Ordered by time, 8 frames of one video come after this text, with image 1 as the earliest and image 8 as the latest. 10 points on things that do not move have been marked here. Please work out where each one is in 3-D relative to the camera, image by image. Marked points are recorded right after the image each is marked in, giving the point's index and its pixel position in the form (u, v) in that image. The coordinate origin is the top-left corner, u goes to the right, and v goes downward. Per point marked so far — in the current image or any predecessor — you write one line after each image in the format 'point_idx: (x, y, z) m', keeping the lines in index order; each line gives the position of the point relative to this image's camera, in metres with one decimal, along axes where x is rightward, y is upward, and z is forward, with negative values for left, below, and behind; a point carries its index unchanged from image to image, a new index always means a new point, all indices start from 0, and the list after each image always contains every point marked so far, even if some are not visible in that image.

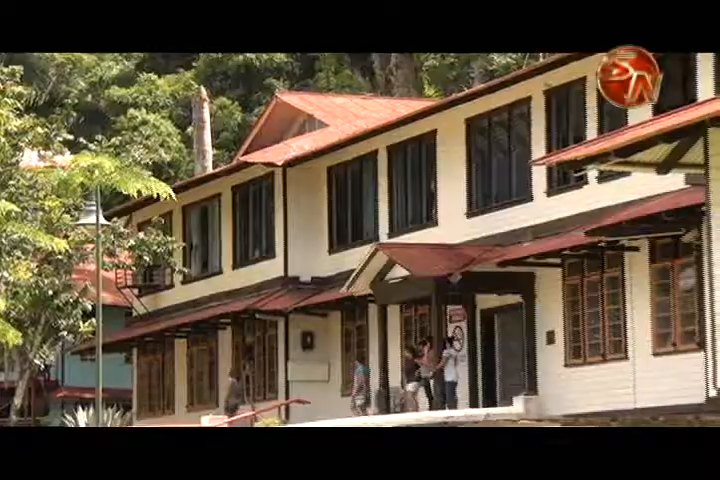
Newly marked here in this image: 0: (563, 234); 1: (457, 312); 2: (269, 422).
0: (+1.5, 0.0, +11.0) m
1: (+0.7, -0.6, +10.8) m
2: (-0.6, -1.3, +9.8) m
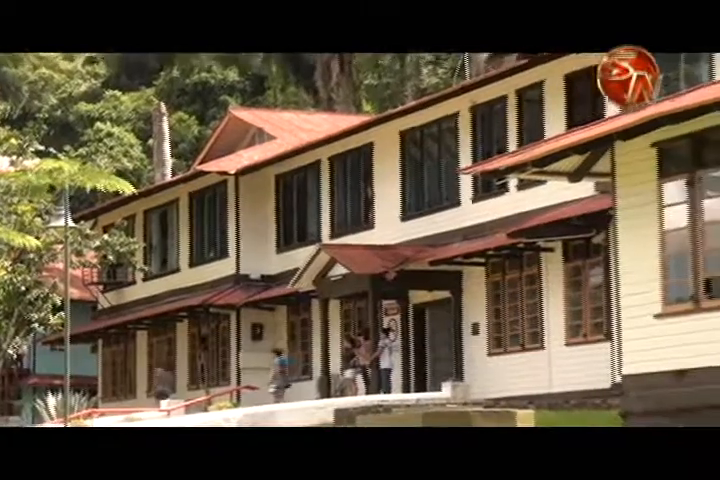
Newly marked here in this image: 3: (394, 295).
0: (+1.1, 0.0, +12.0) m
1: (+0.3, -0.6, +11.9) m
2: (-1.1, -1.3, +10.9) m
3: (+0.3, -0.5, +11.9) m
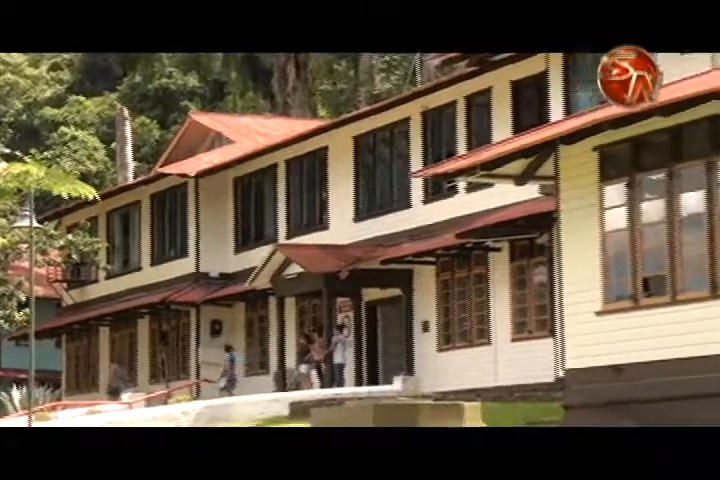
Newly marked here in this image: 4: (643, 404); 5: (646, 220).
0: (+0.7, 0.0, +12.5) m
1: (-0.1, -0.6, +12.4) m
2: (-1.4, -1.3, +11.3) m
3: (-0.1, -0.5, +12.4) m
4: (+2.3, -1.3, +11.4) m
5: (+2.4, +0.2, +11.8) m
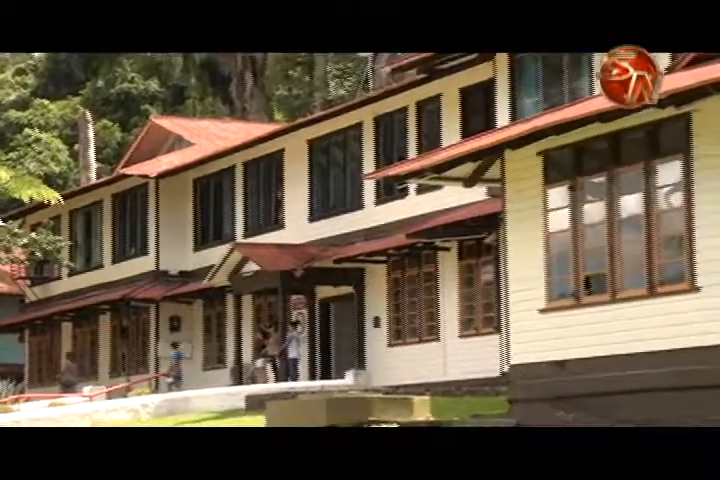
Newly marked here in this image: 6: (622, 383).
0: (+0.3, 0.0, +13.0) m
1: (-0.5, -0.6, +12.8) m
2: (-1.8, -1.3, +11.8) m
3: (-0.5, -0.5, +12.9) m
4: (+1.9, -1.3, +11.9) m
5: (+2.0, +0.2, +12.4) m
6: (+2.3, -1.2, +12.3) m
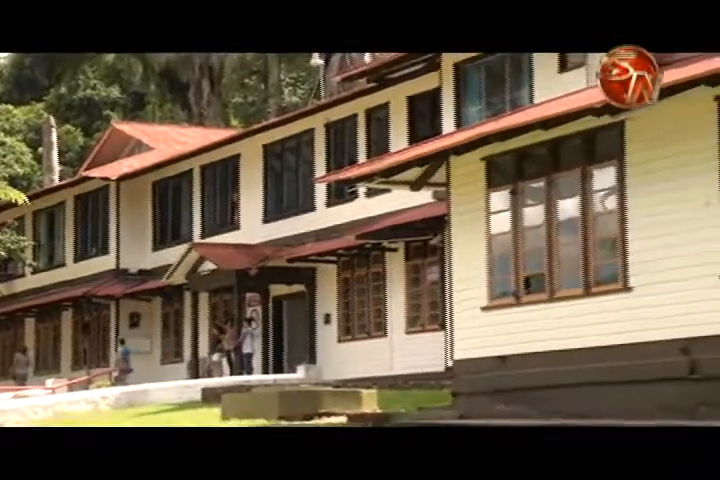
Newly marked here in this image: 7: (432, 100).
0: (-0.2, 0.0, +13.7) m
1: (-1.0, -0.6, +13.4) m
2: (-2.3, -1.3, +12.3) m
3: (-1.0, -0.5, +13.4) m
4: (+1.5, -1.4, +12.6) m
5: (+1.6, +0.1, +13.0) m
6: (+1.8, -1.3, +13.0) m
7: (+0.7, +1.3, +13.7) m
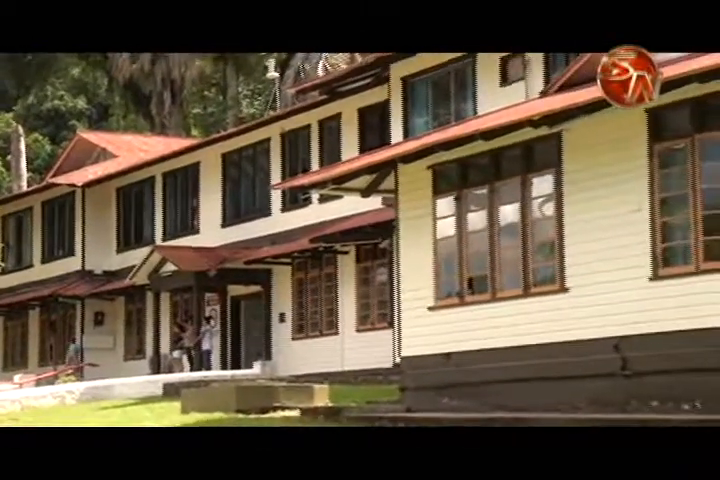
0: (-0.7, 0.0, +14.4) m
1: (-1.5, -0.6, +14.2) m
2: (-2.7, -1.3, +13.0) m
3: (-1.5, -0.5, +14.2) m
4: (+1.1, -1.4, +13.4) m
5: (+1.1, +0.1, +13.9) m
6: (+1.4, -1.3, +13.8) m
7: (+0.2, +1.3, +14.5) m
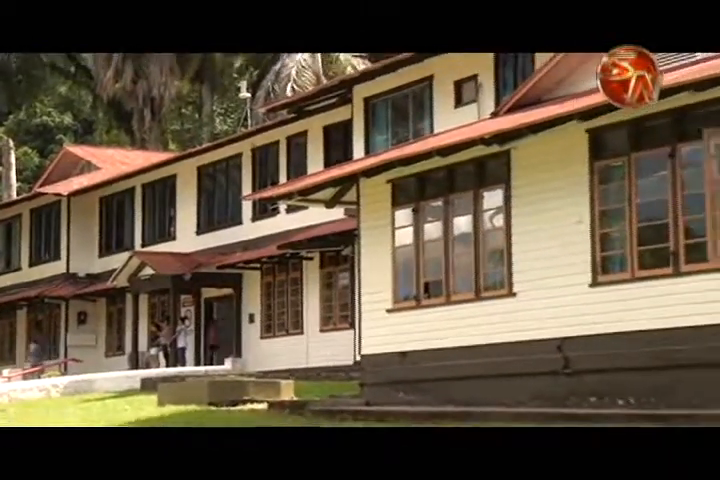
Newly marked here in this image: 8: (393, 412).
0: (-1.1, -0.1, +15.6) m
1: (-1.9, -0.6, +15.3) m
2: (-3.1, -1.4, +14.1) m
3: (-1.8, -0.6, +15.3) m
4: (+0.7, -1.5, +14.6) m
5: (+0.7, 0.0, +15.0) m
6: (+1.0, -1.4, +15.0) m
7: (-0.1, +1.2, +15.6) m
8: (+0.4, -1.8, +14.7) m
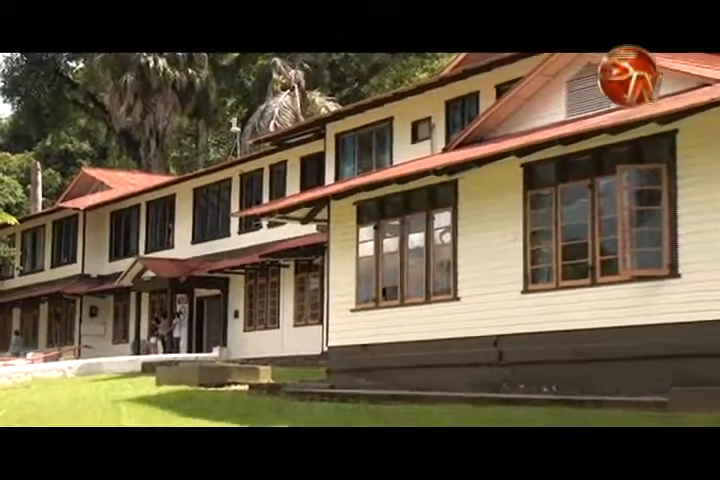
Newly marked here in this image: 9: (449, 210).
0: (-1.5, -0.1, +18.4) m
1: (-2.3, -0.7, +18.1) m
2: (-3.5, -1.5, +17.0) m
3: (-2.3, -0.6, +18.1) m
4: (+0.2, -1.7, +17.5) m
5: (+0.3, -0.1, +17.9) m
6: (+0.6, -1.5, +17.9) m
7: (-0.5, +1.1, +18.4) m
8: (-0.1, -1.9, +17.6) m
9: (+1.1, +0.4, +17.6) m
